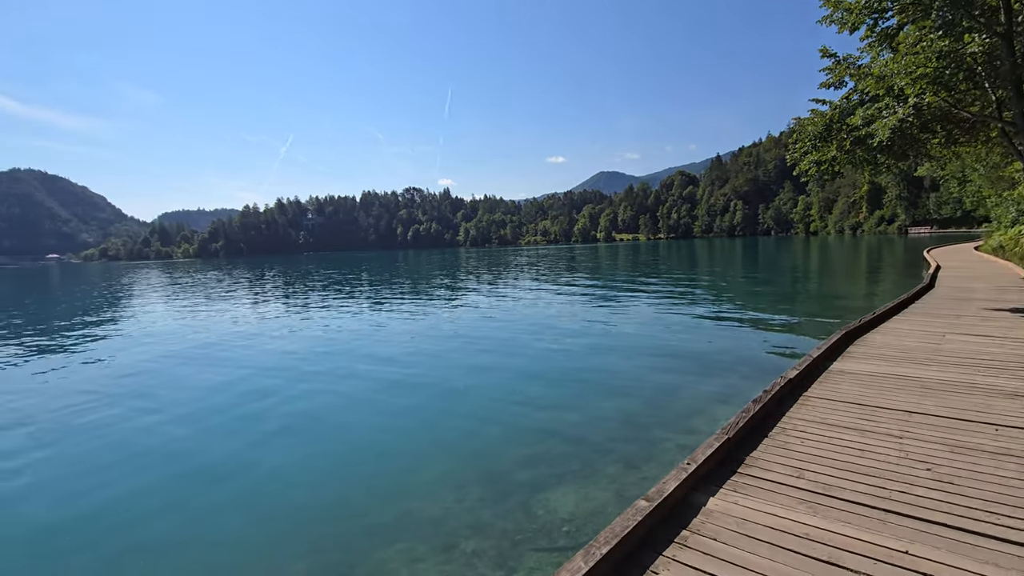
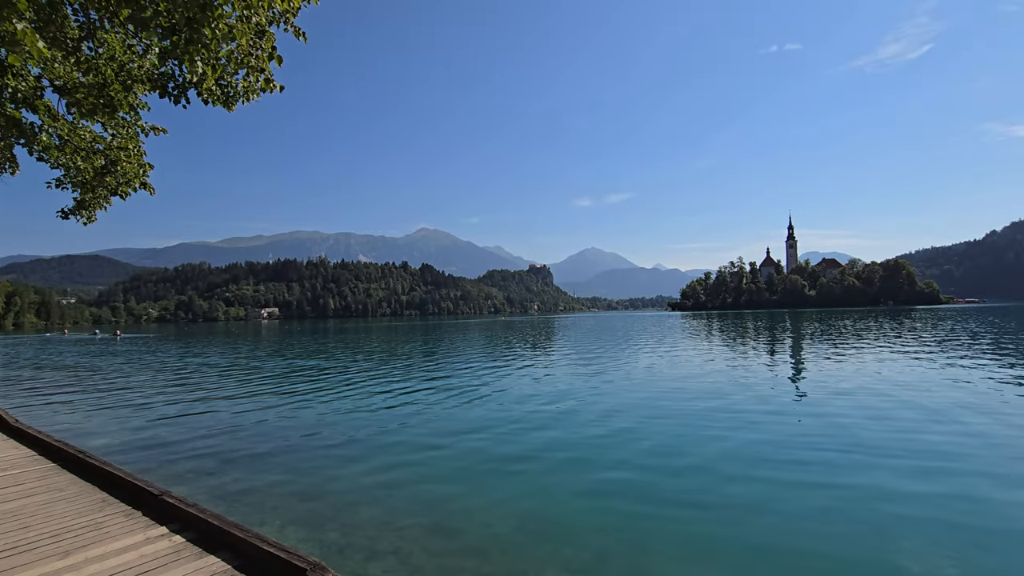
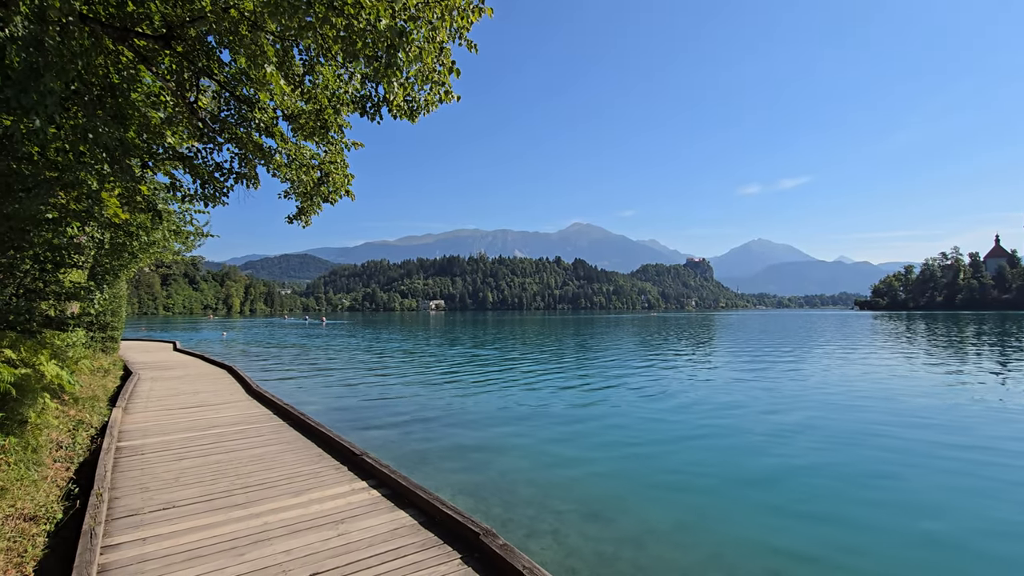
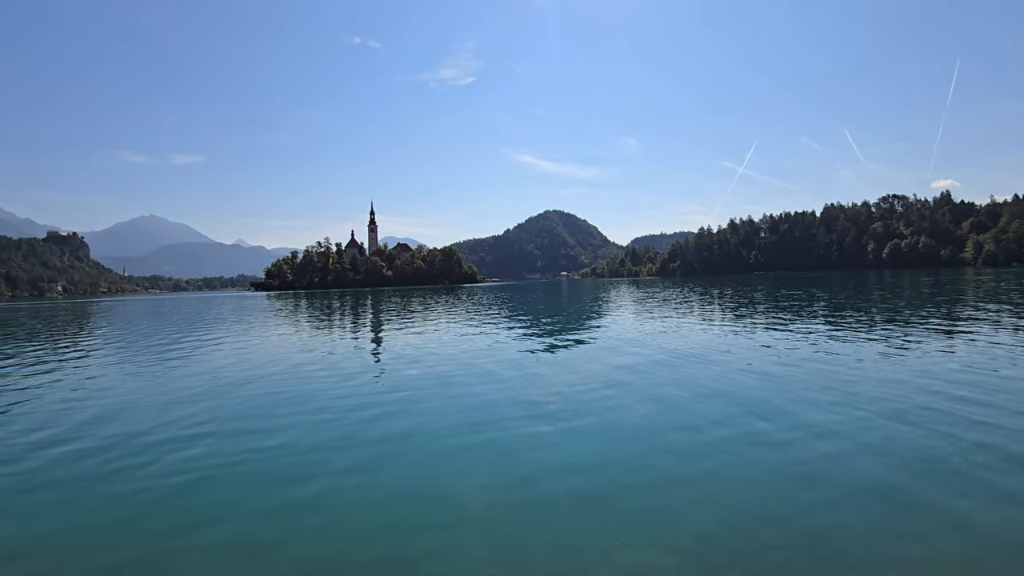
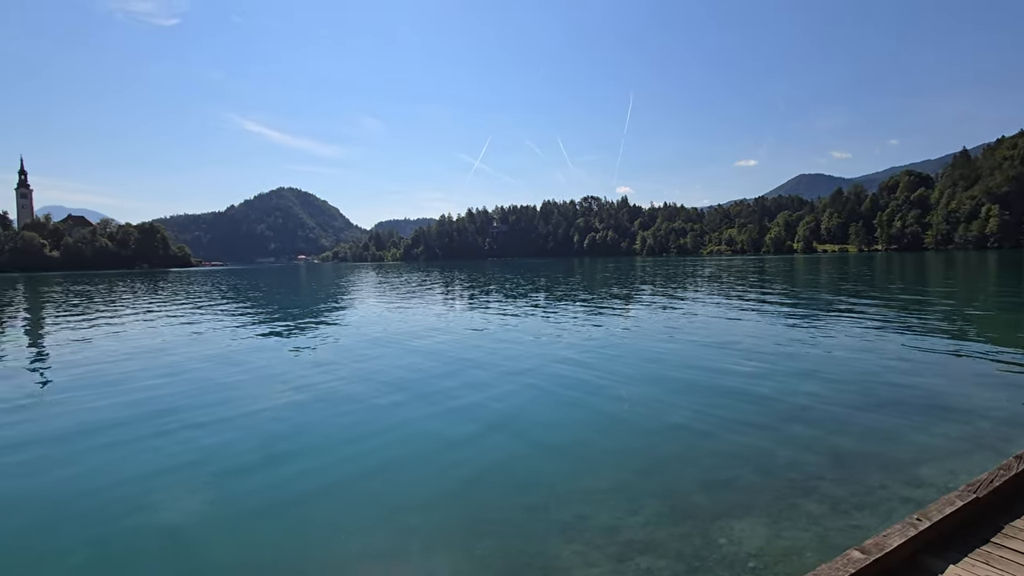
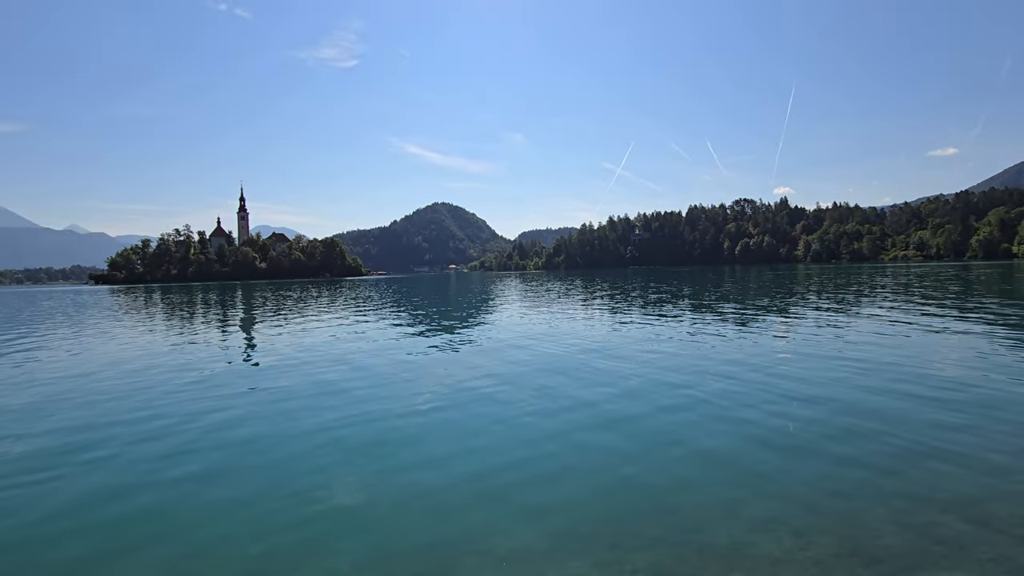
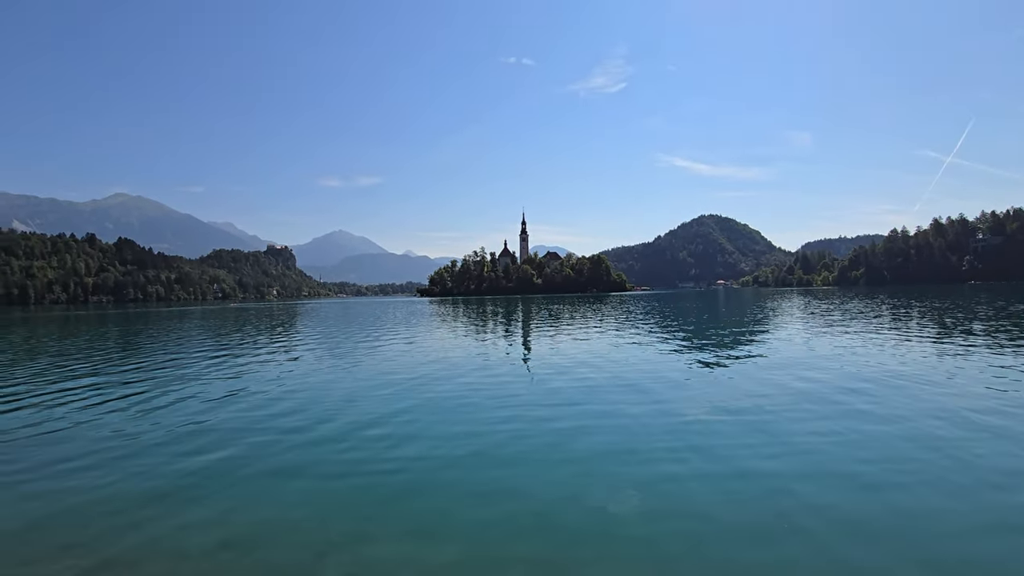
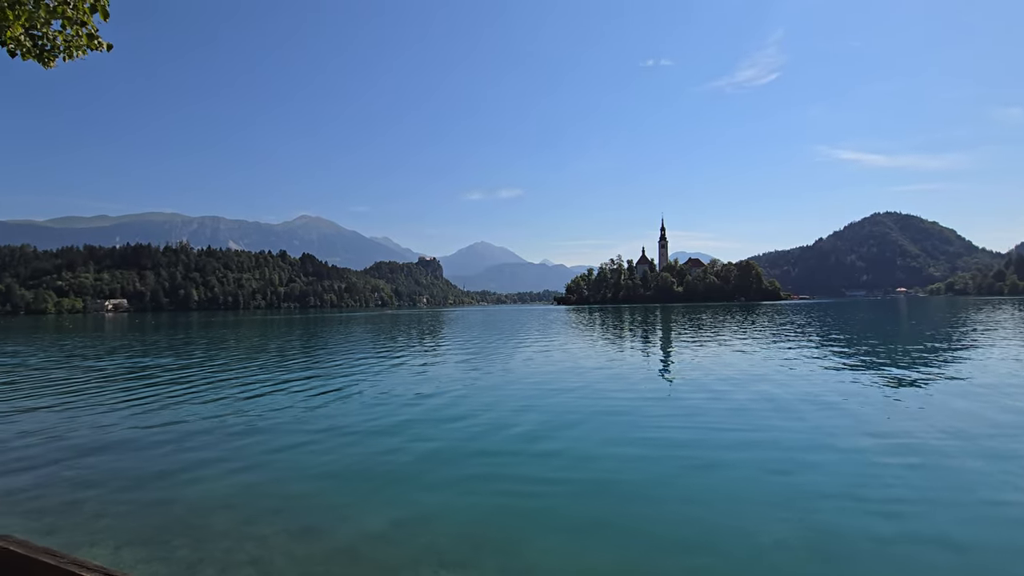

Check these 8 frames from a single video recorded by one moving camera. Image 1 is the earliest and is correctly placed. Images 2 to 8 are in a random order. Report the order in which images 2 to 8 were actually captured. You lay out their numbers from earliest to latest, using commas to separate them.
5, 6, 4, 7, 8, 2, 3
